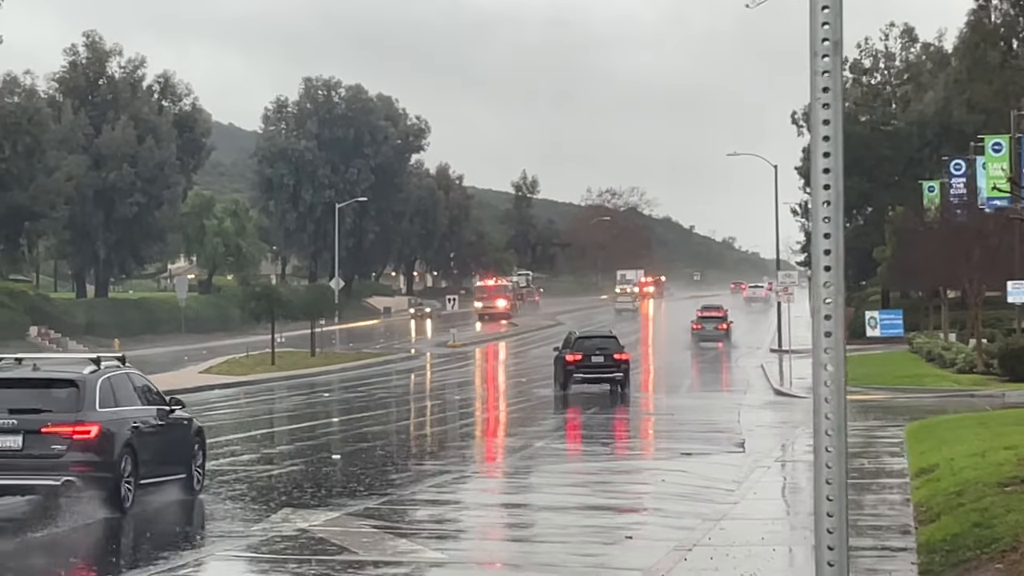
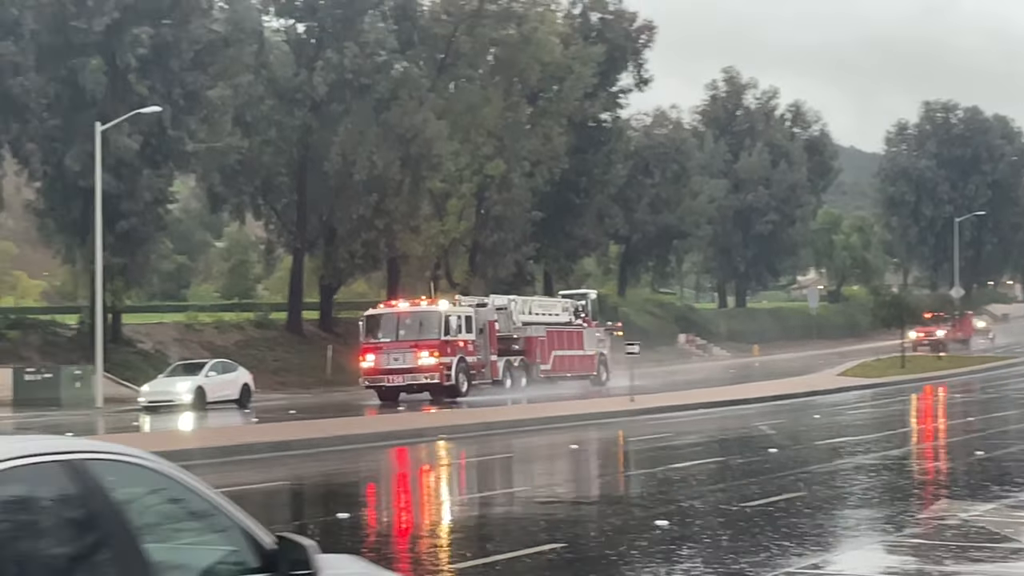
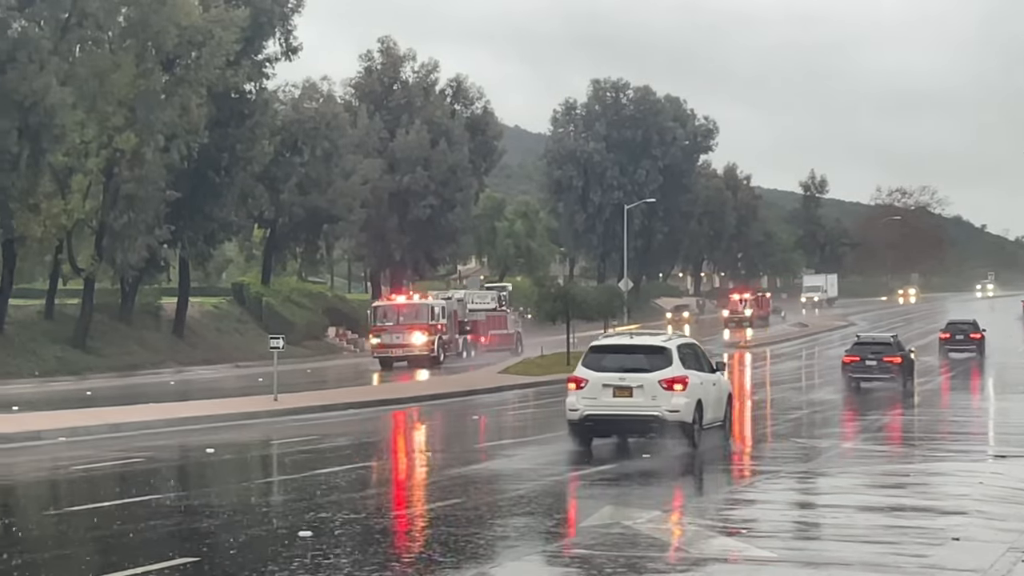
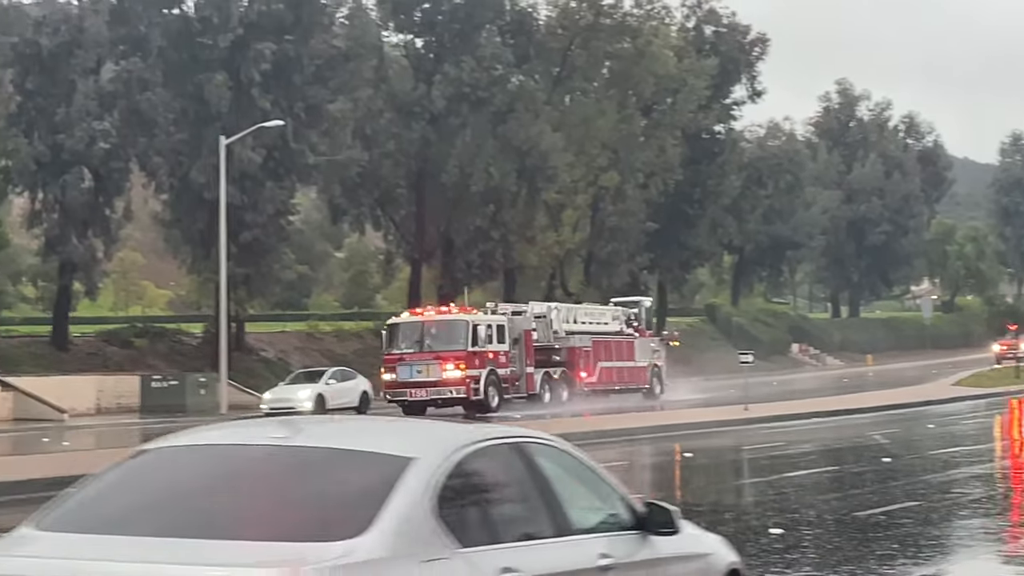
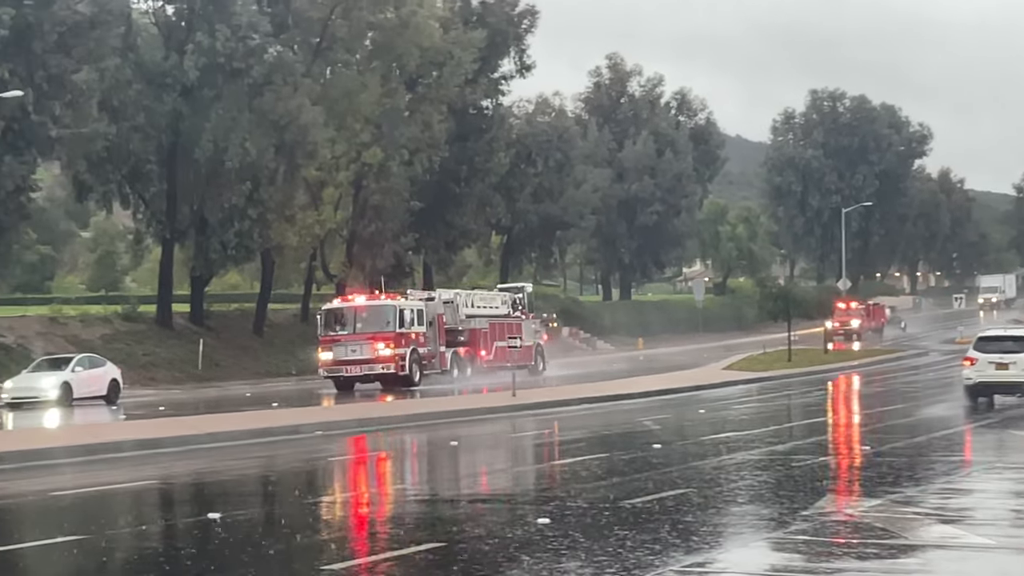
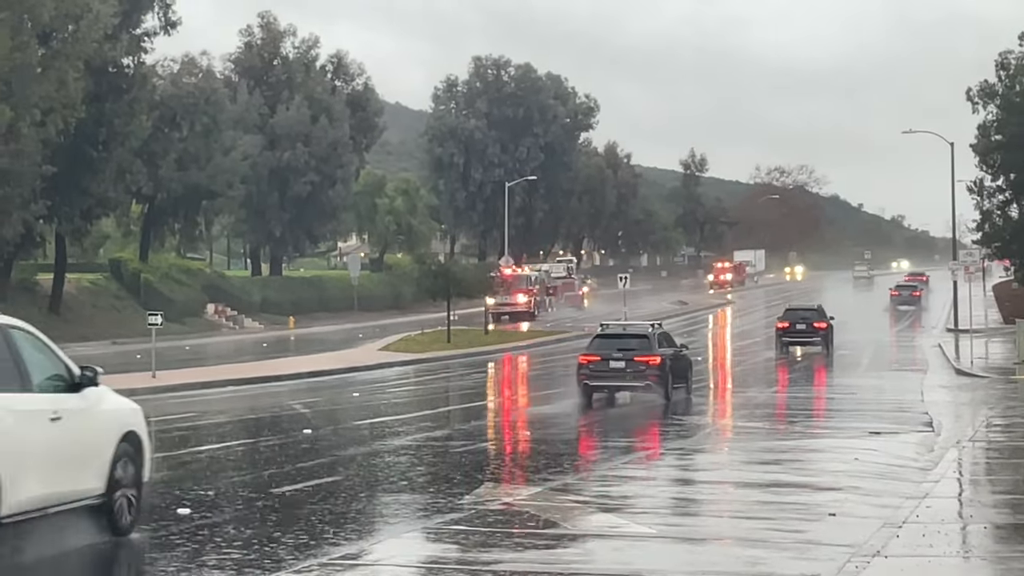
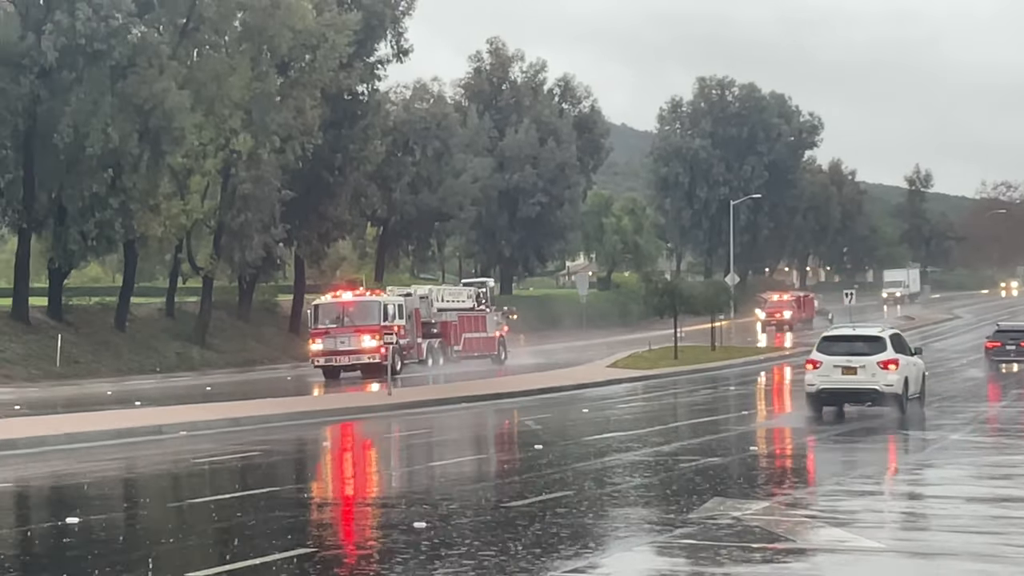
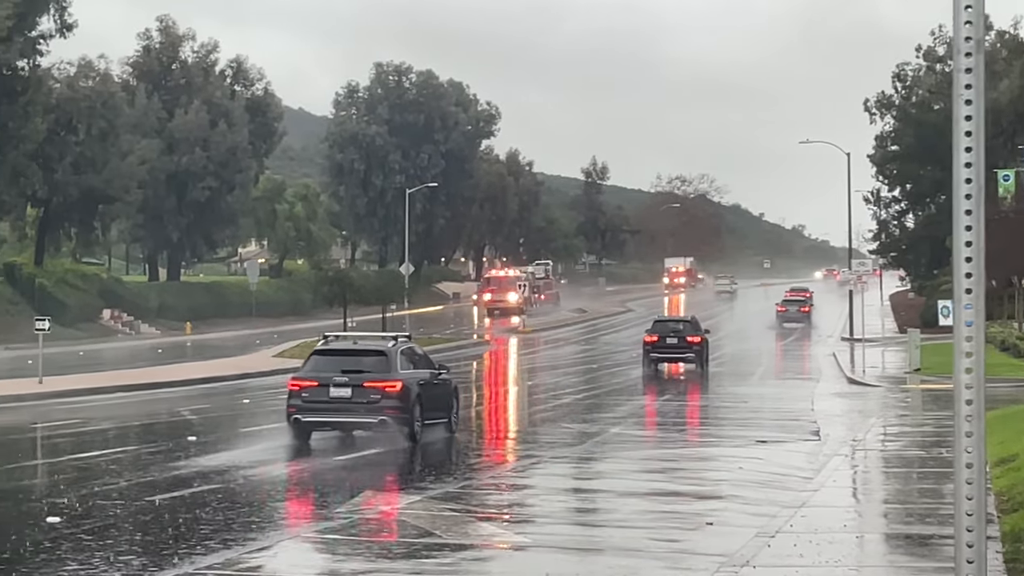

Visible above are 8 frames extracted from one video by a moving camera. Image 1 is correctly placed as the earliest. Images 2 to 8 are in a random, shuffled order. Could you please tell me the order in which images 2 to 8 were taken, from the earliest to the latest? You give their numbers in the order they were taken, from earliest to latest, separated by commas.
8, 6, 3, 7, 5, 2, 4
